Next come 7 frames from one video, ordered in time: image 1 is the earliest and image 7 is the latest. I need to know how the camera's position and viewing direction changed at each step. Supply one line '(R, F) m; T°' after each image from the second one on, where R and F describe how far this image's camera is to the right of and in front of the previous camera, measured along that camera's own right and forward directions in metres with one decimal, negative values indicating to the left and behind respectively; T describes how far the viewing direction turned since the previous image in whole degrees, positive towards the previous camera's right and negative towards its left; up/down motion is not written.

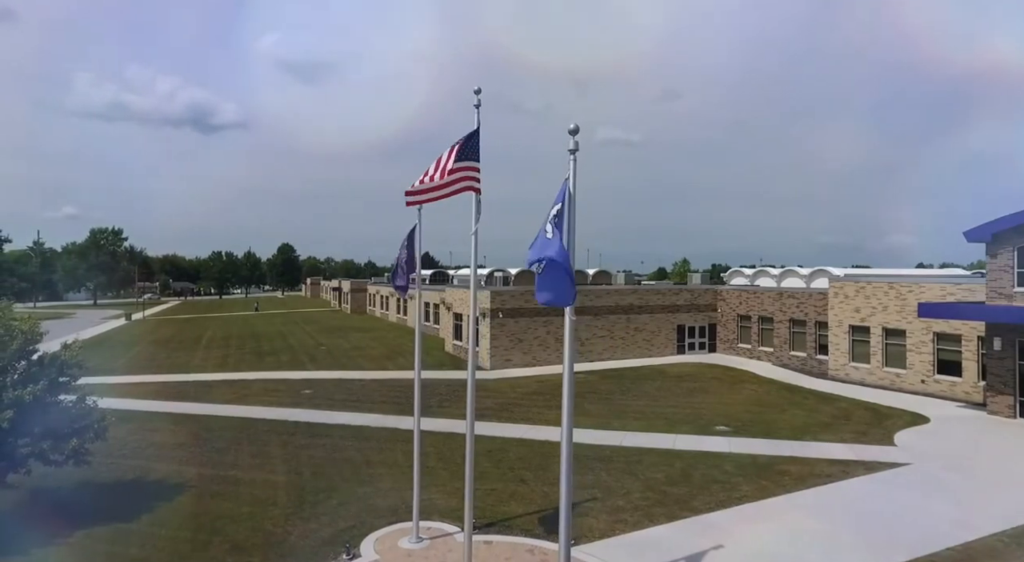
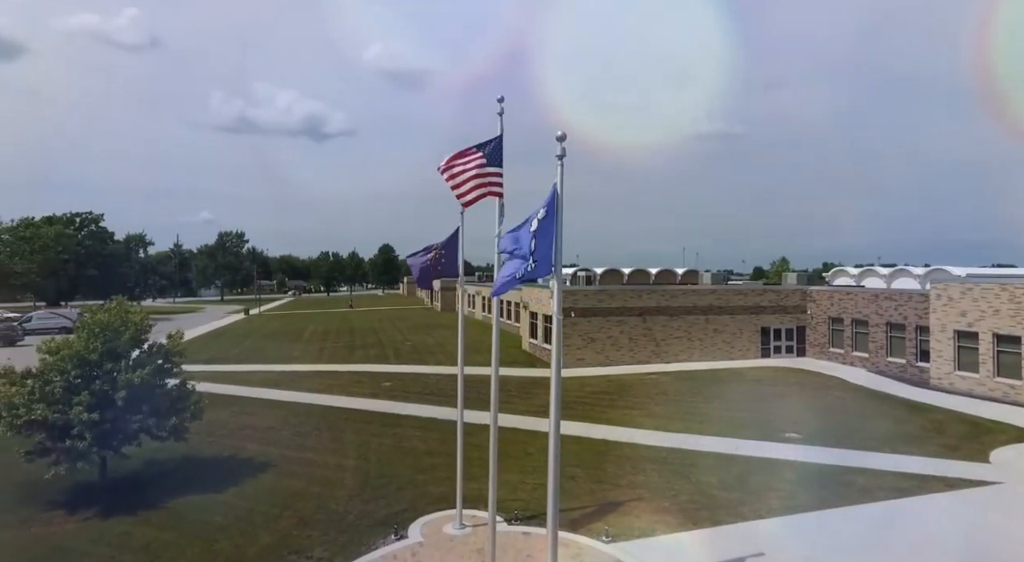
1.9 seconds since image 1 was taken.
(+1.5, -0.4) m; -10°
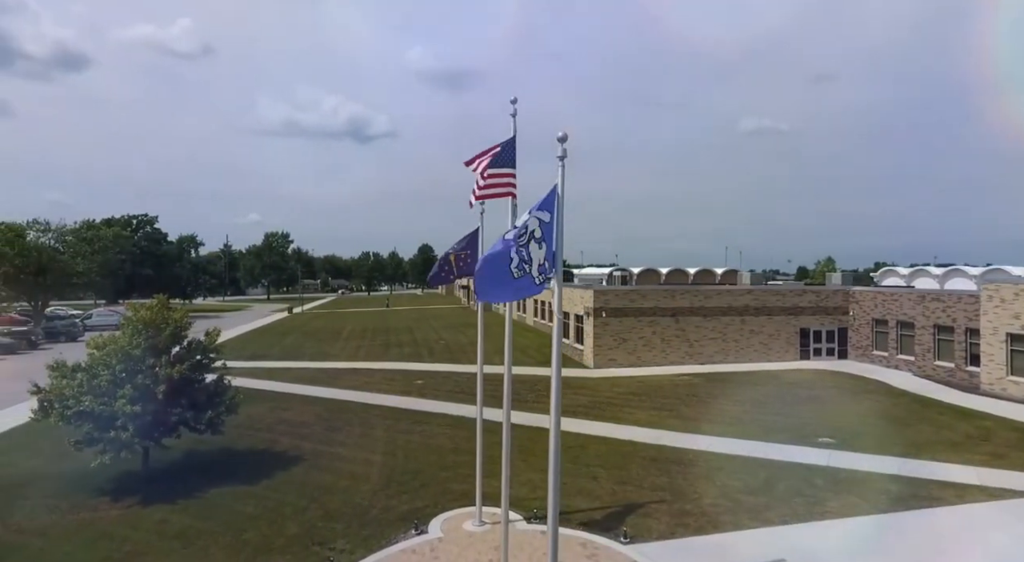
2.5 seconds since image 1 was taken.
(+0.6, -0.1) m; -4°
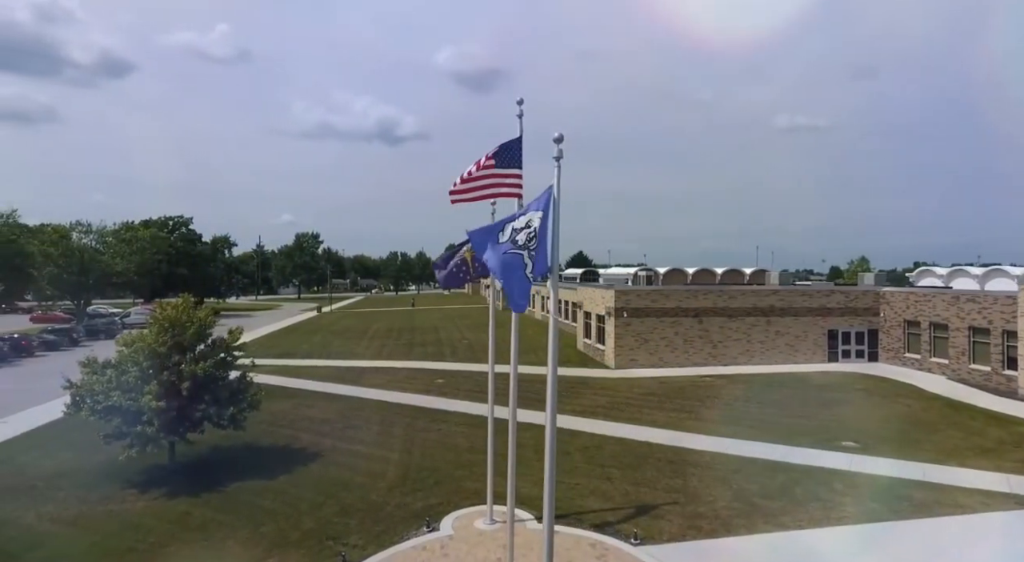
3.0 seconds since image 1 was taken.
(+0.5, 0.0) m; -3°
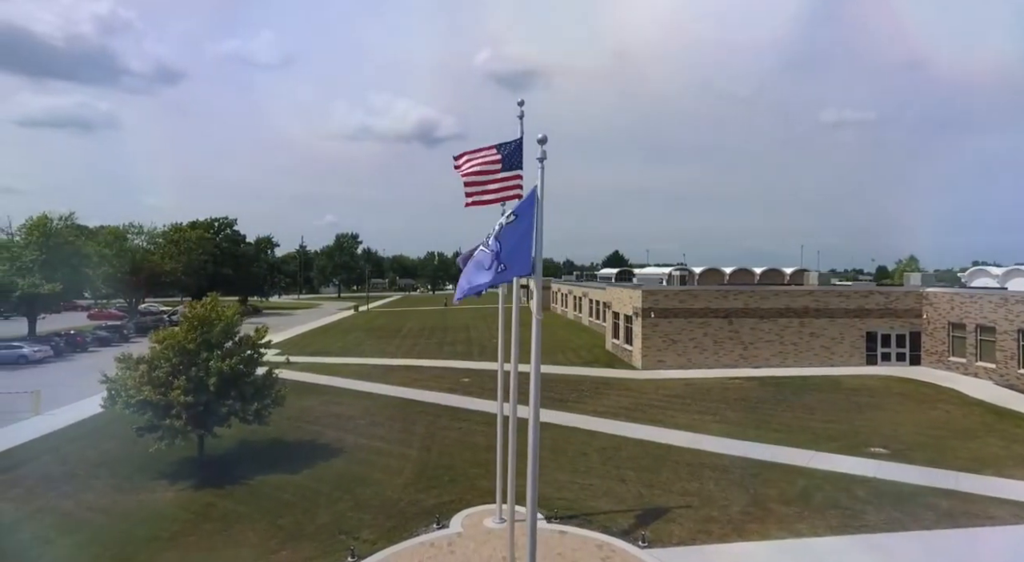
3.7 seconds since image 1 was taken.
(+0.8, 0.0) m; -4°
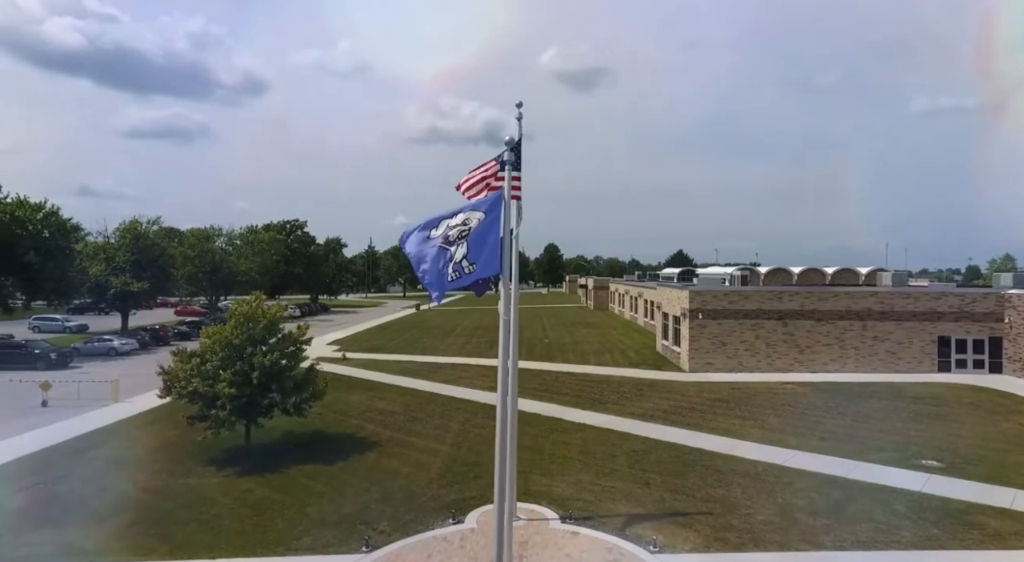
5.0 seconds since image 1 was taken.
(+1.4, +0.1) m; -7°
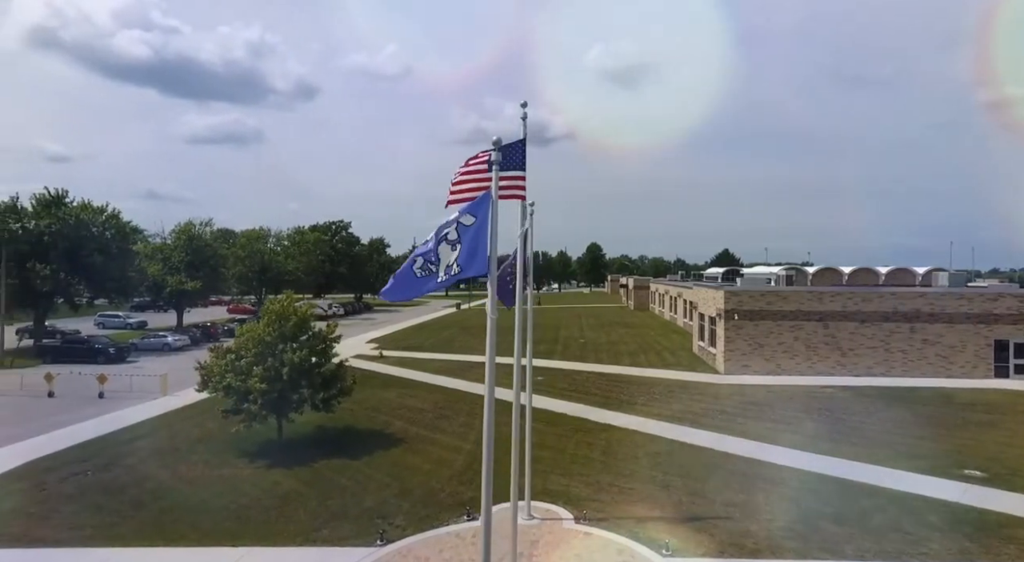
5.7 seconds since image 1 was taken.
(+0.8, +0.1) m; -5°
